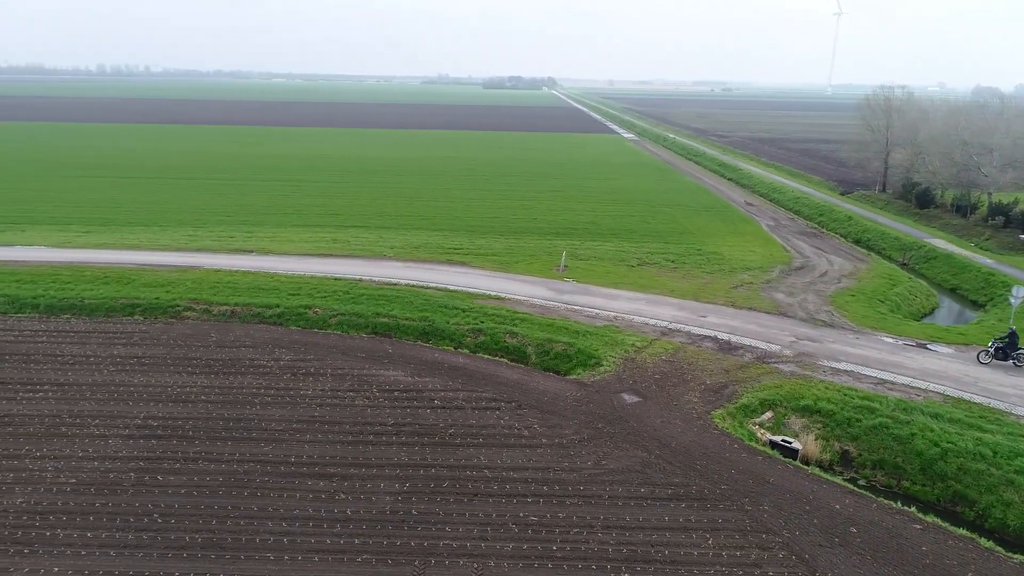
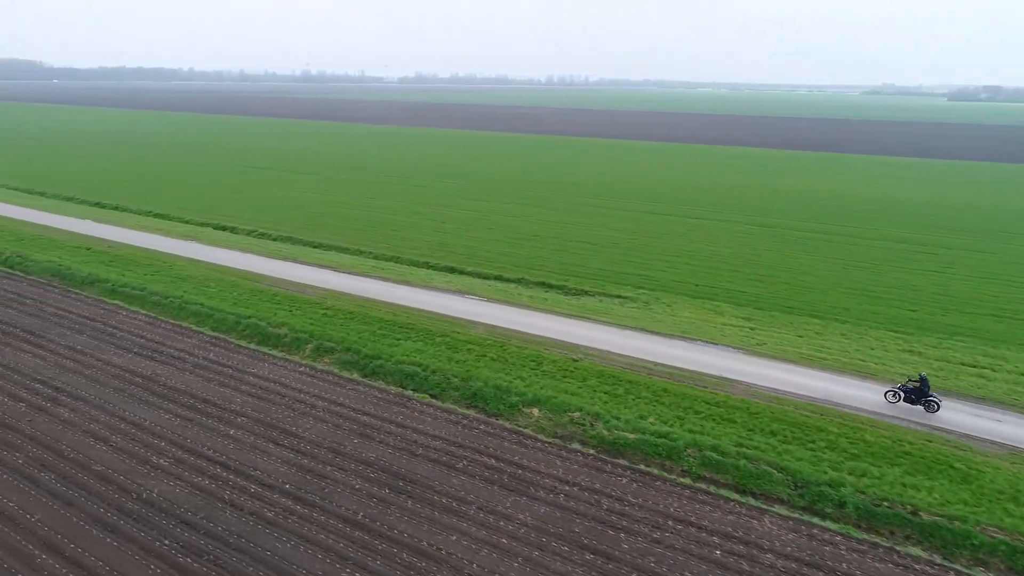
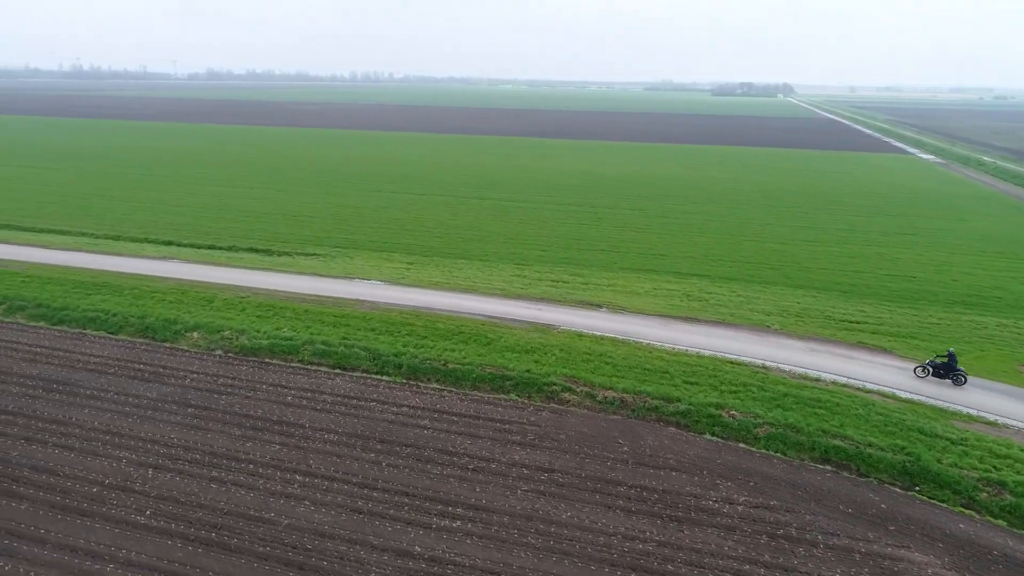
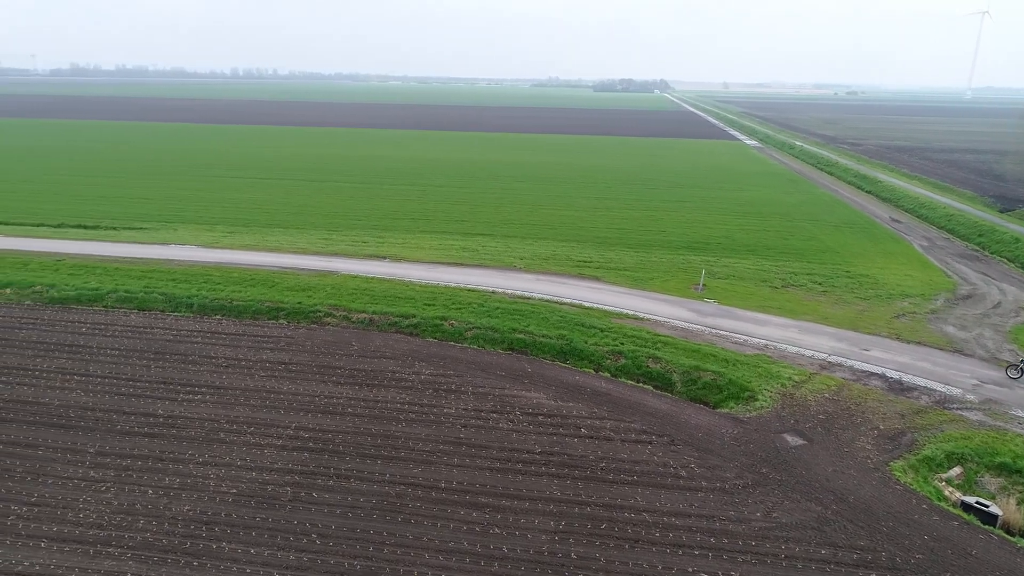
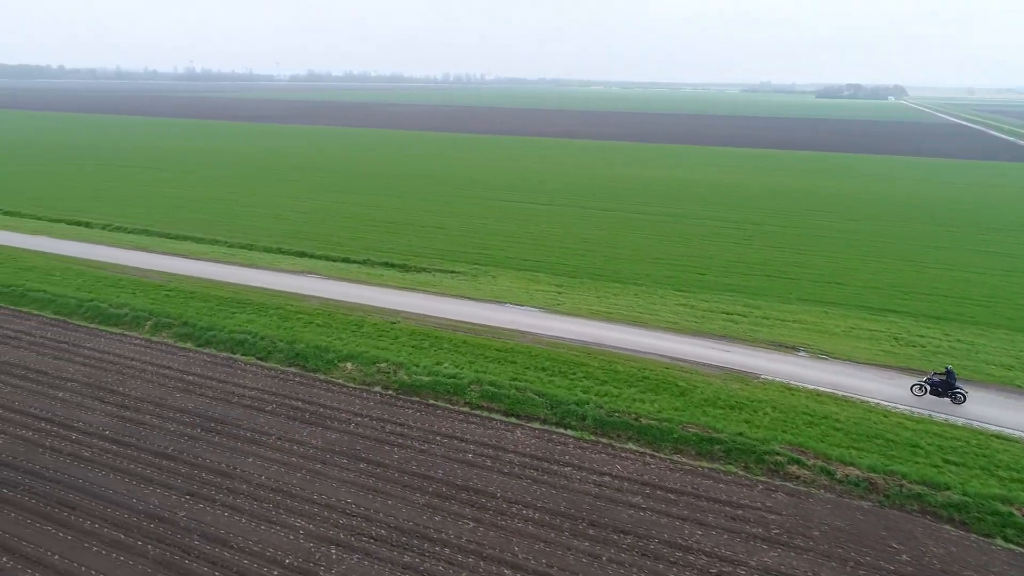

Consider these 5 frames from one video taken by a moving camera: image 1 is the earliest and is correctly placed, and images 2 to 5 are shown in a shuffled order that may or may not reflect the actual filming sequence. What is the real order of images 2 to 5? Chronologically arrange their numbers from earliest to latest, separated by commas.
4, 3, 5, 2
